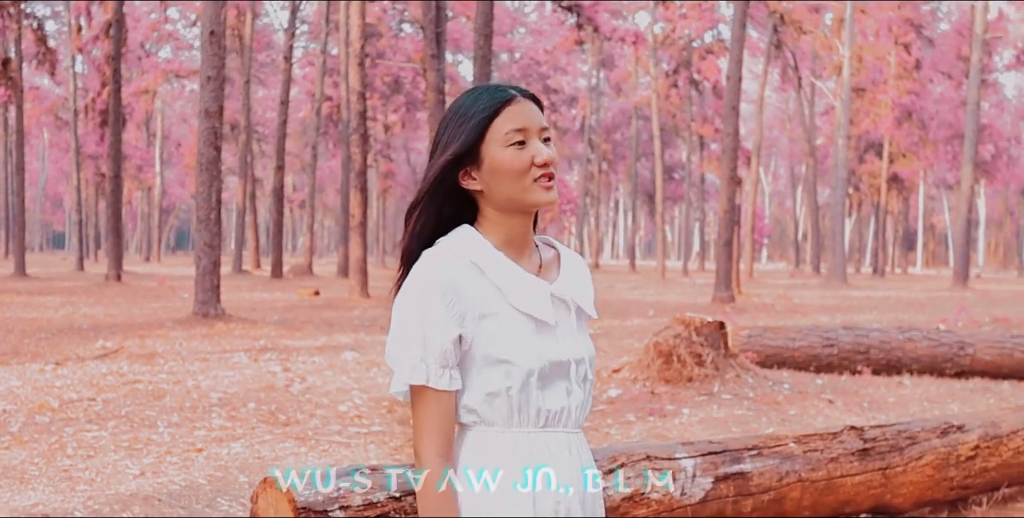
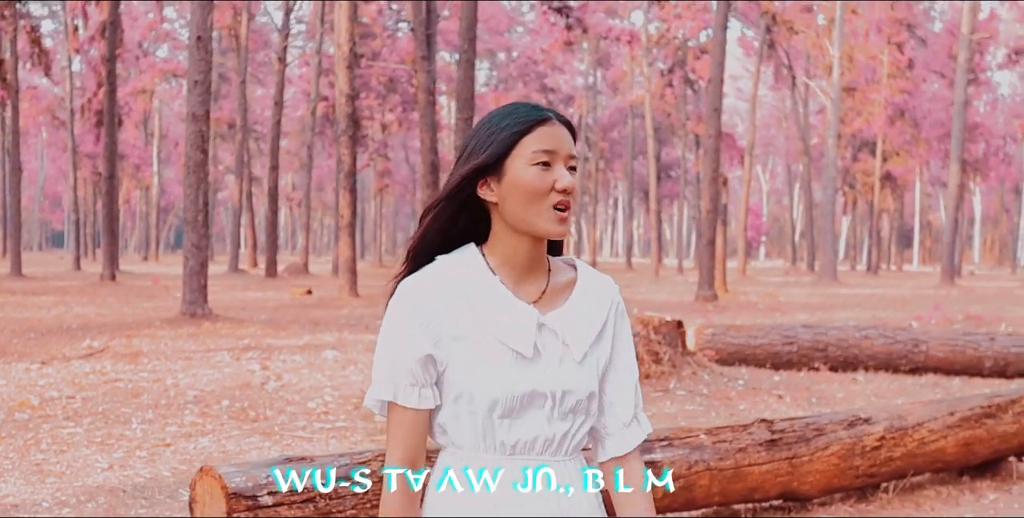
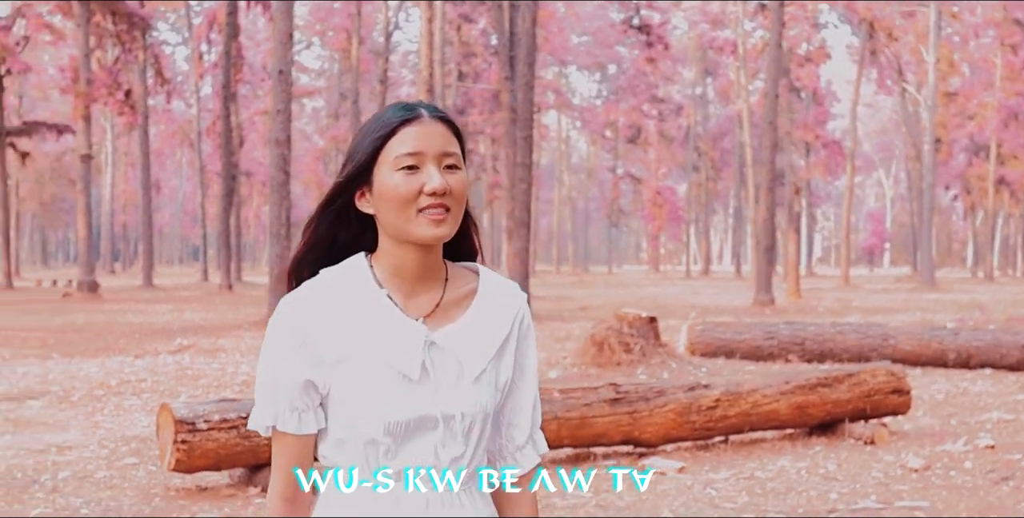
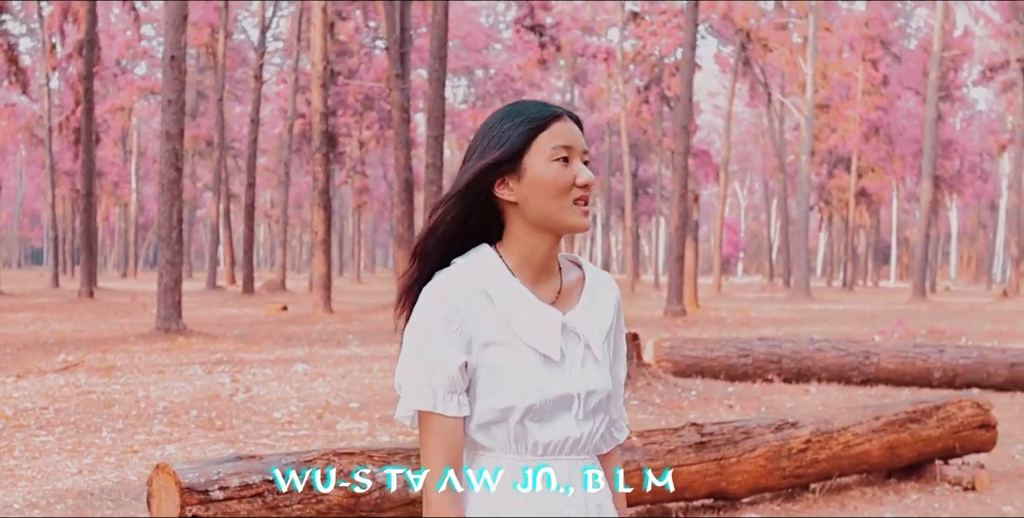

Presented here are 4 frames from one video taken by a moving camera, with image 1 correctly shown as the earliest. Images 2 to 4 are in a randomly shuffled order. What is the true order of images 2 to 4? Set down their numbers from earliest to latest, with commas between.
2, 4, 3
